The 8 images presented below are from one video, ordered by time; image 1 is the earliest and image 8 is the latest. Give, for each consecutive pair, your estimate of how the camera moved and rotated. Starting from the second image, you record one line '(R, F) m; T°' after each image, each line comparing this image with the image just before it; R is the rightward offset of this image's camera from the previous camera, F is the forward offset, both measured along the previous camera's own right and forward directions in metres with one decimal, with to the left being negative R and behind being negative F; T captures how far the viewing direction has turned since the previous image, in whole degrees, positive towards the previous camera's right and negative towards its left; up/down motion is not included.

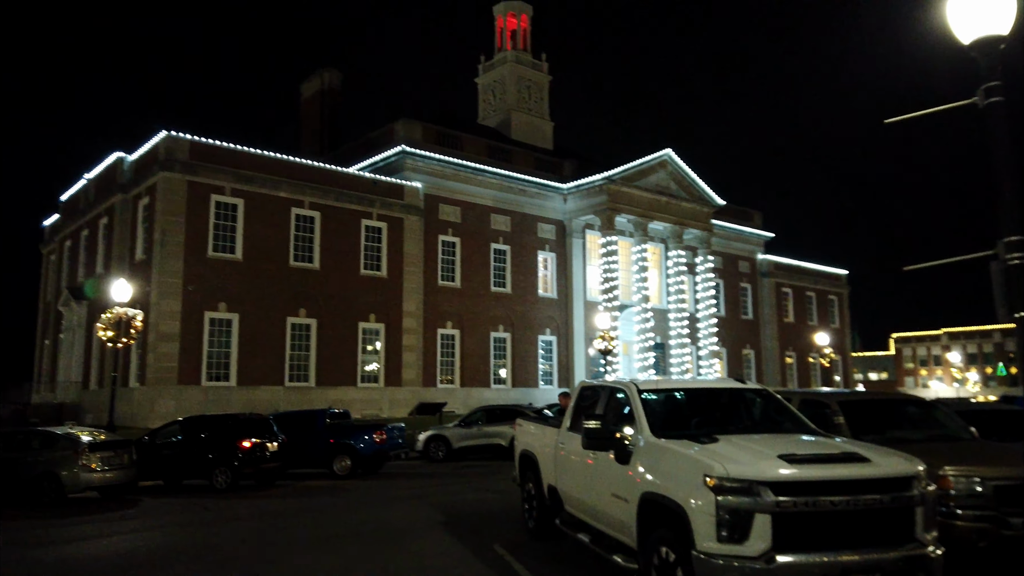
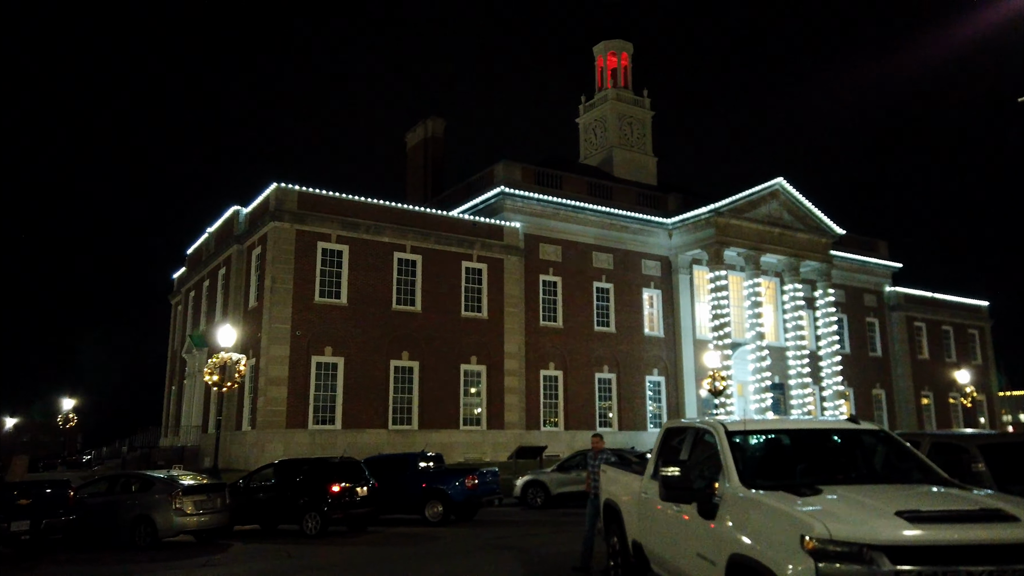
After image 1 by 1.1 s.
(+0.5, +0.9) m; -8°
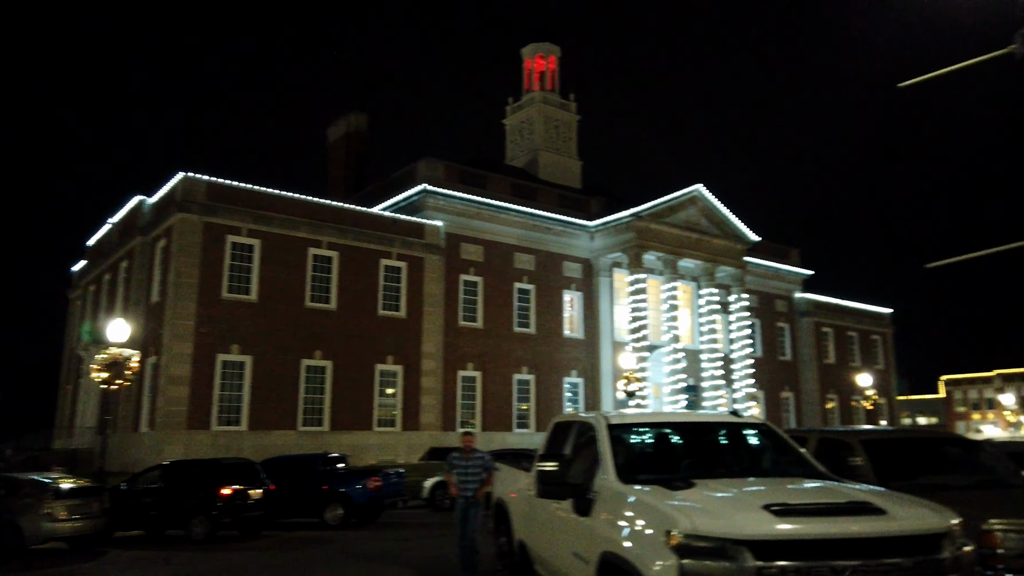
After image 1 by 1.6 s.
(+0.5, +0.4) m; +5°
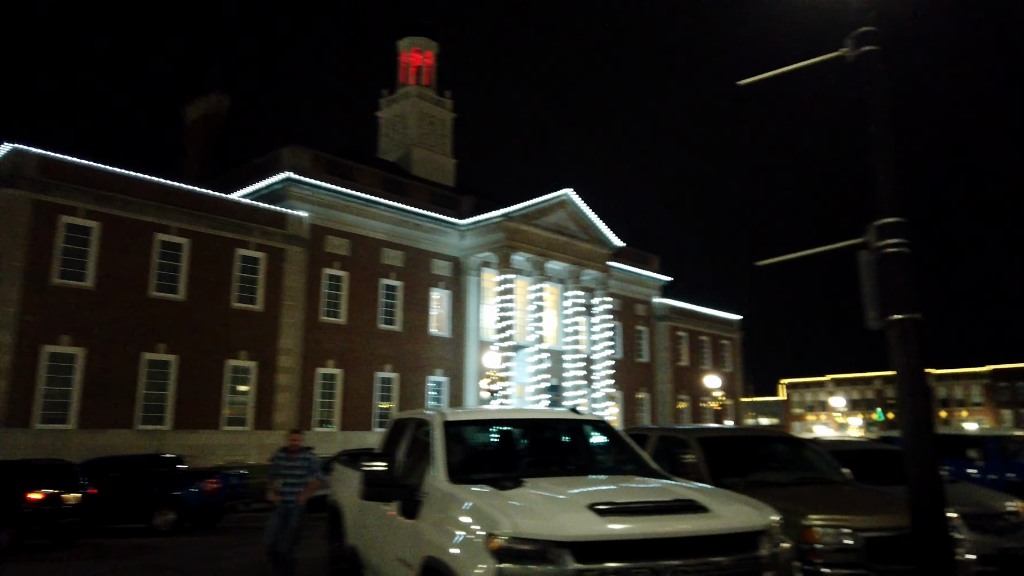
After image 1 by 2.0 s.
(+0.4, +0.4) m; +10°
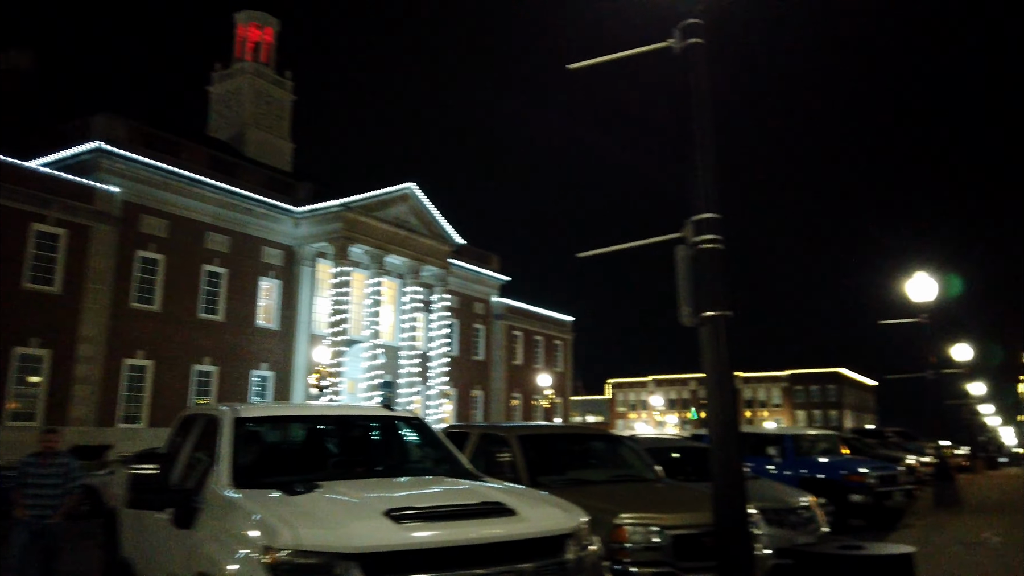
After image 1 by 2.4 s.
(+0.3, +0.4) m; +12°
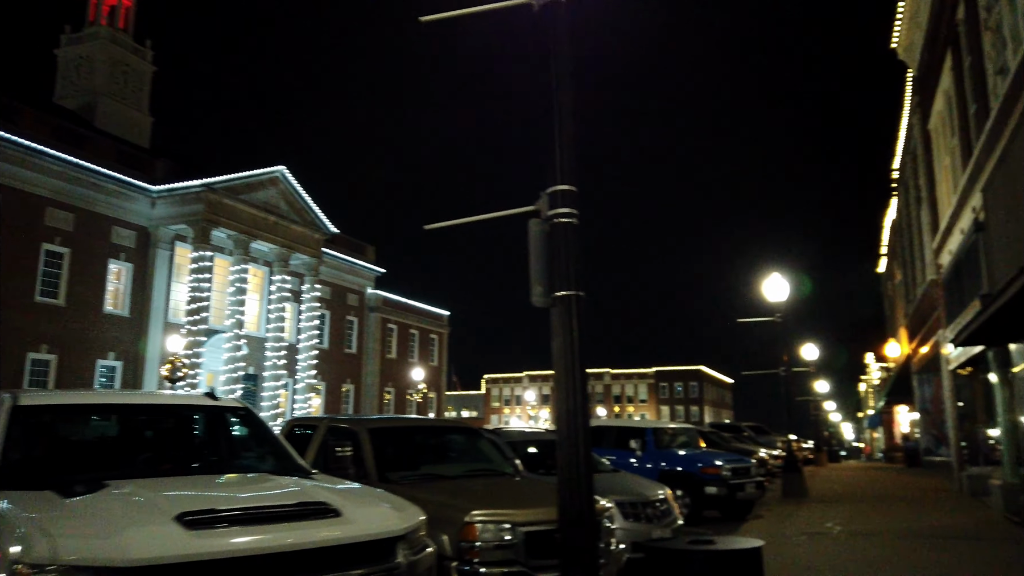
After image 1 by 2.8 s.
(+0.3, +0.5) m; +9°
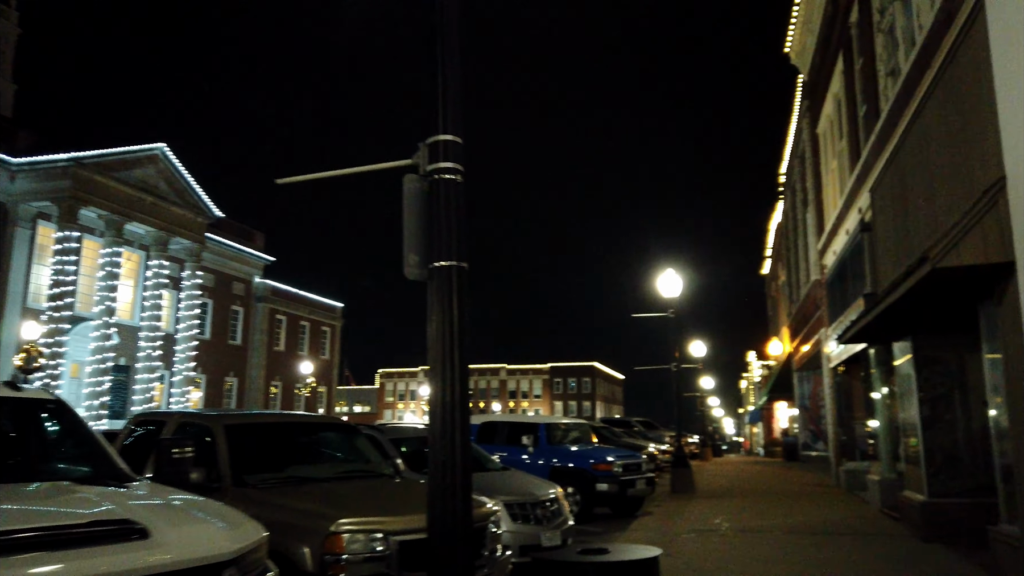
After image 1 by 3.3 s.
(+0.1, +0.7) m; +8°
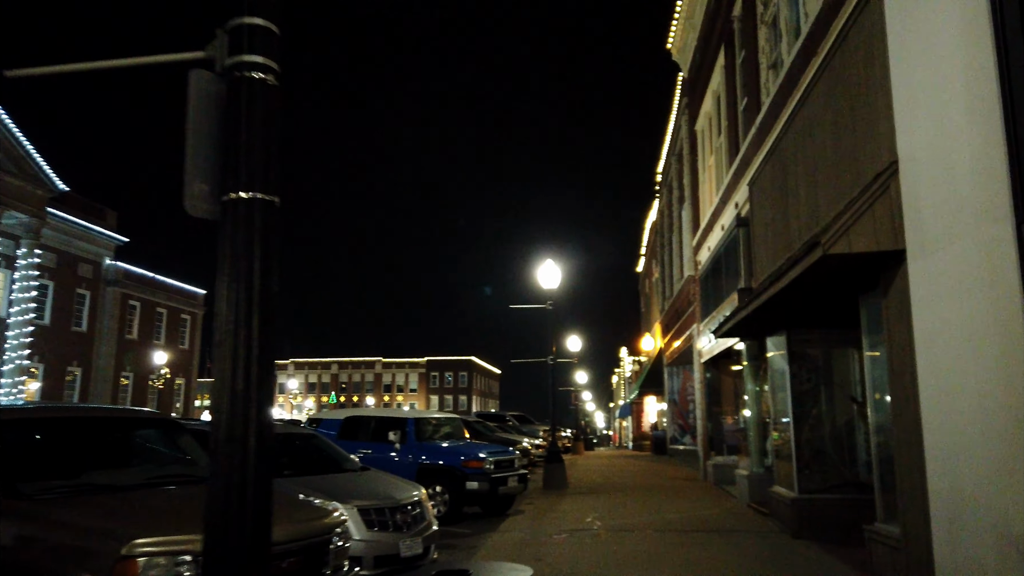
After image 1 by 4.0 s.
(+0.2, +0.9) m; +9°
